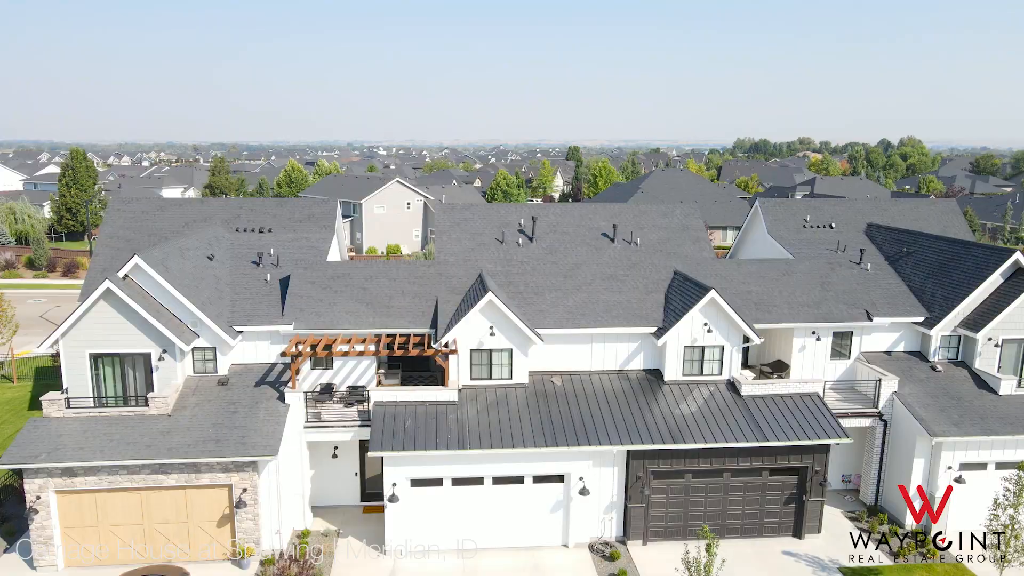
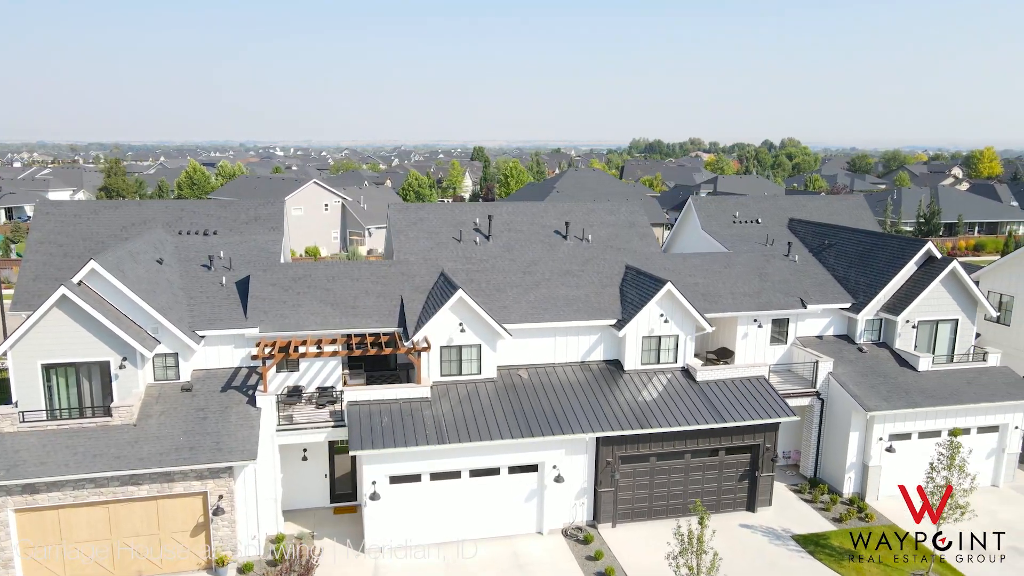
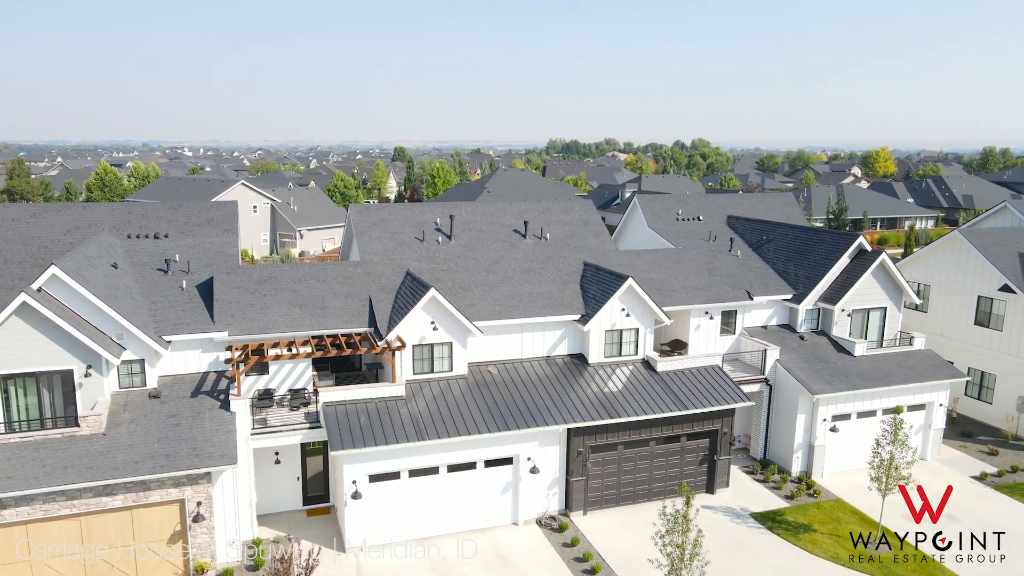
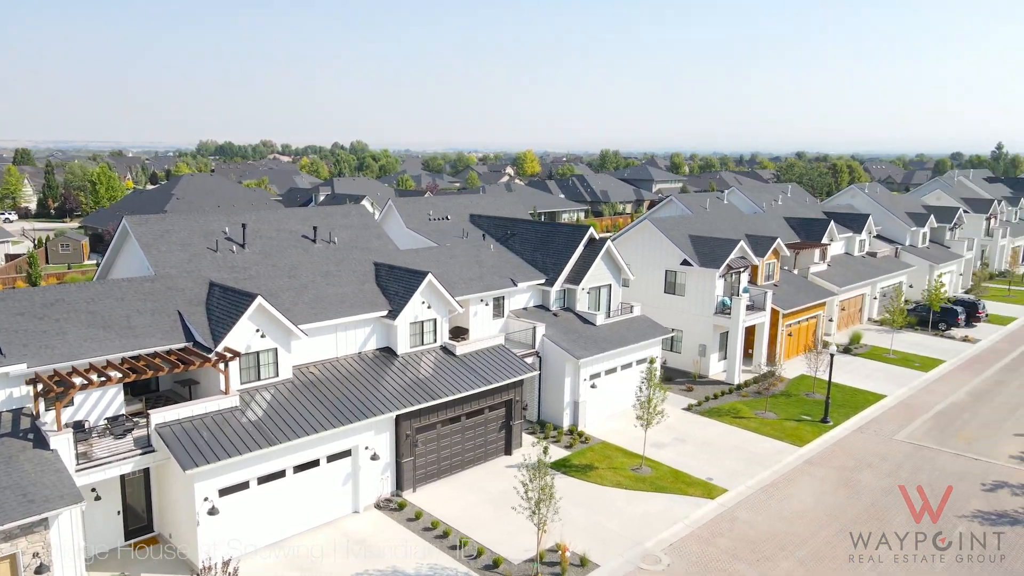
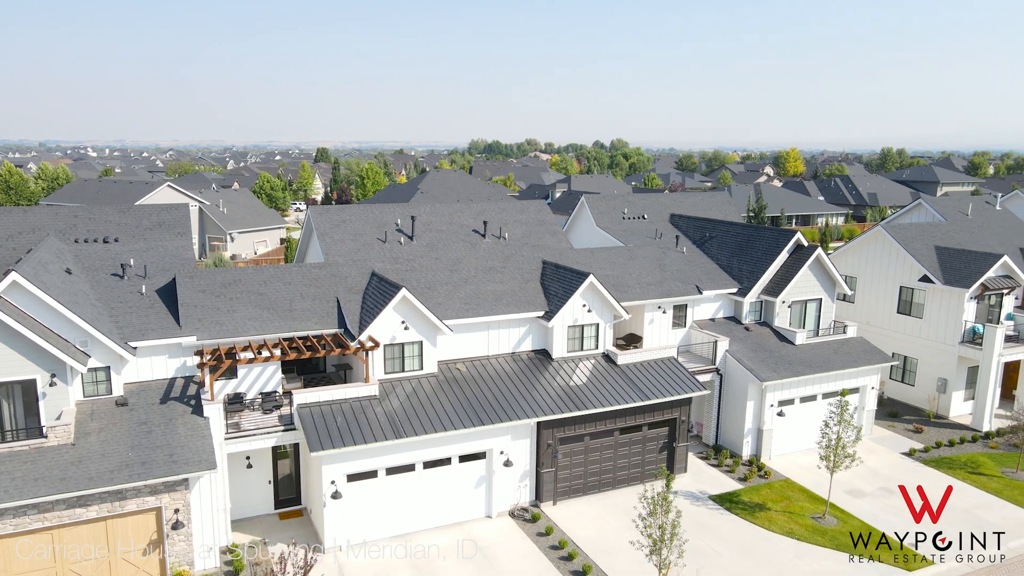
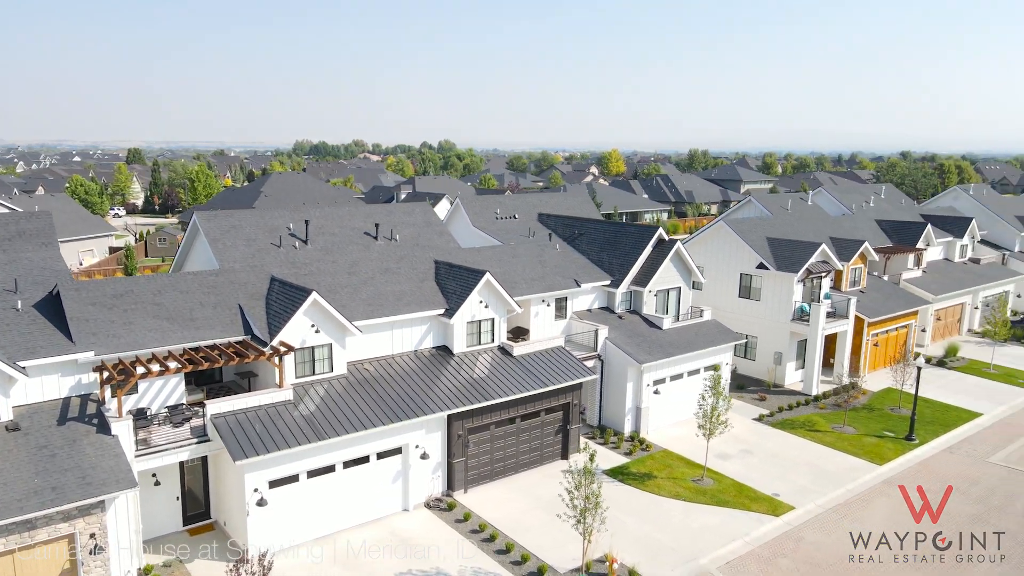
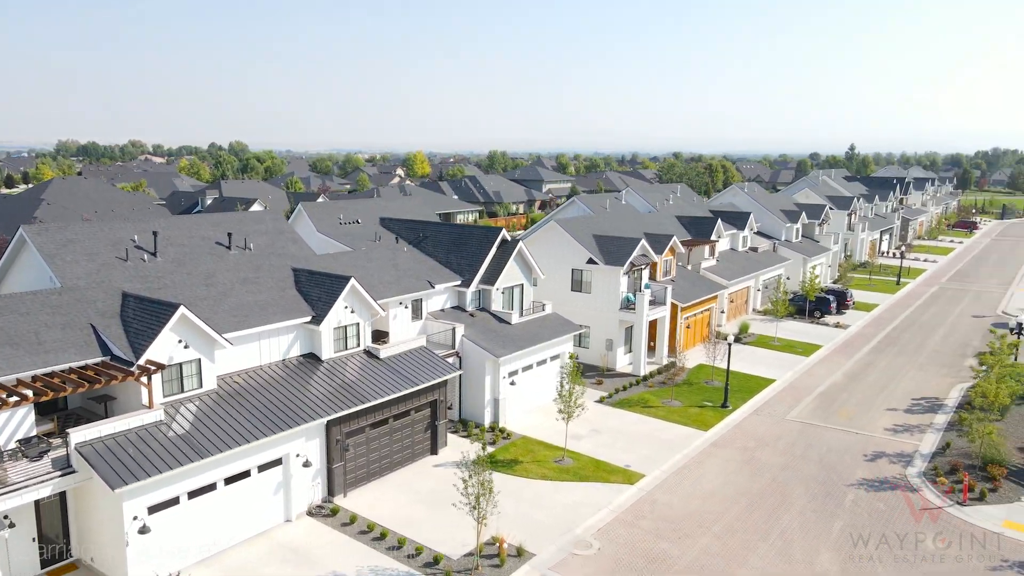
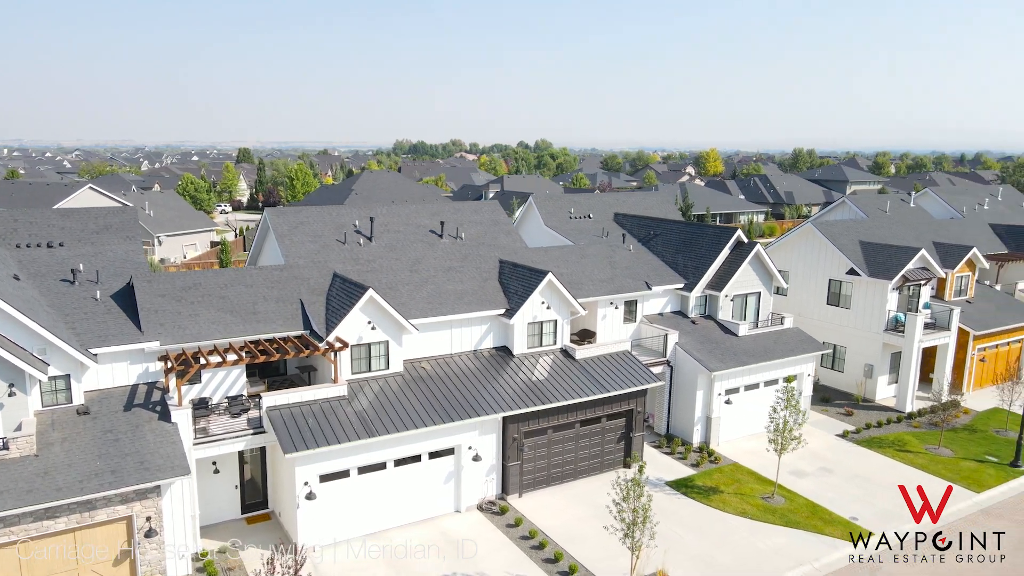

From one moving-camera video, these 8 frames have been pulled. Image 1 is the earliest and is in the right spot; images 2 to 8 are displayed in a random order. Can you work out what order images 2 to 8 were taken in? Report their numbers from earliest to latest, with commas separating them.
2, 3, 5, 8, 6, 4, 7
